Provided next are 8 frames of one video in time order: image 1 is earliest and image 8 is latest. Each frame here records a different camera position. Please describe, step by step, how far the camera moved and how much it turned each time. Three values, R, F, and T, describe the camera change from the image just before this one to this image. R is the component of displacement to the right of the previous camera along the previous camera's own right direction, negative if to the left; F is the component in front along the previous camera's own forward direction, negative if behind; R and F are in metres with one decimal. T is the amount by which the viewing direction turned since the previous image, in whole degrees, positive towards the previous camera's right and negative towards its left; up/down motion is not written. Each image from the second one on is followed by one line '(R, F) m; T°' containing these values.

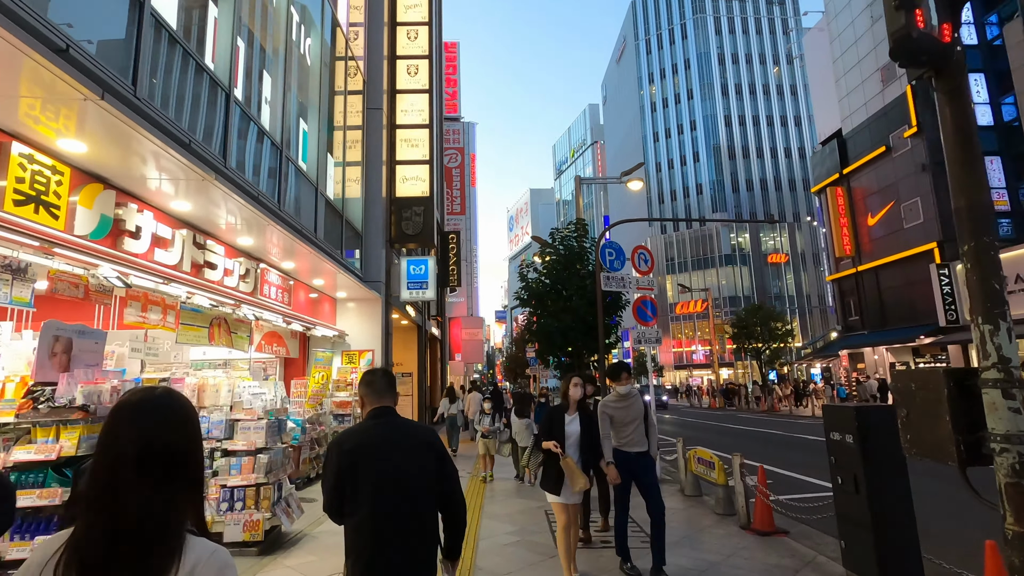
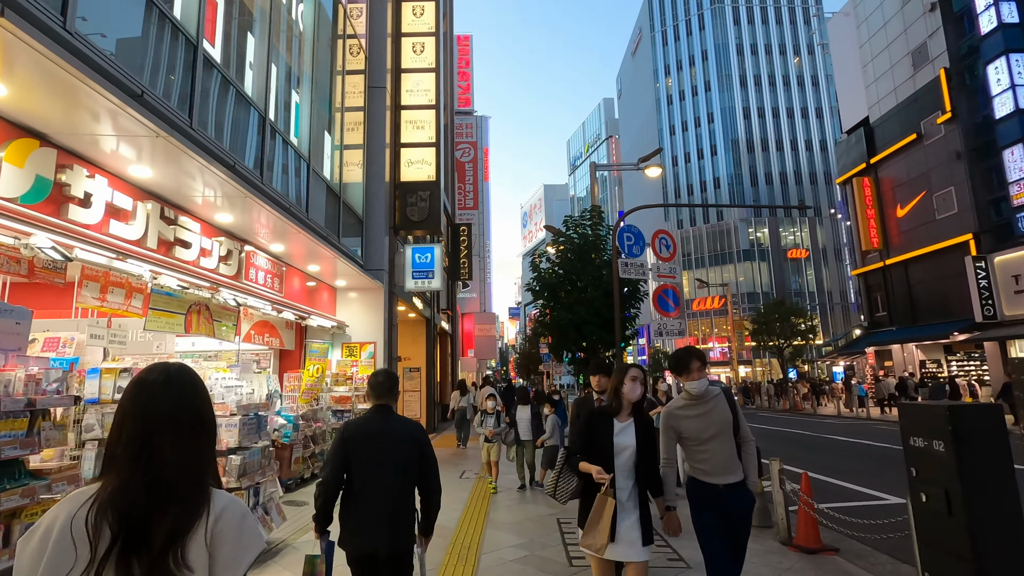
(+0.1, +0.8) m; -1°
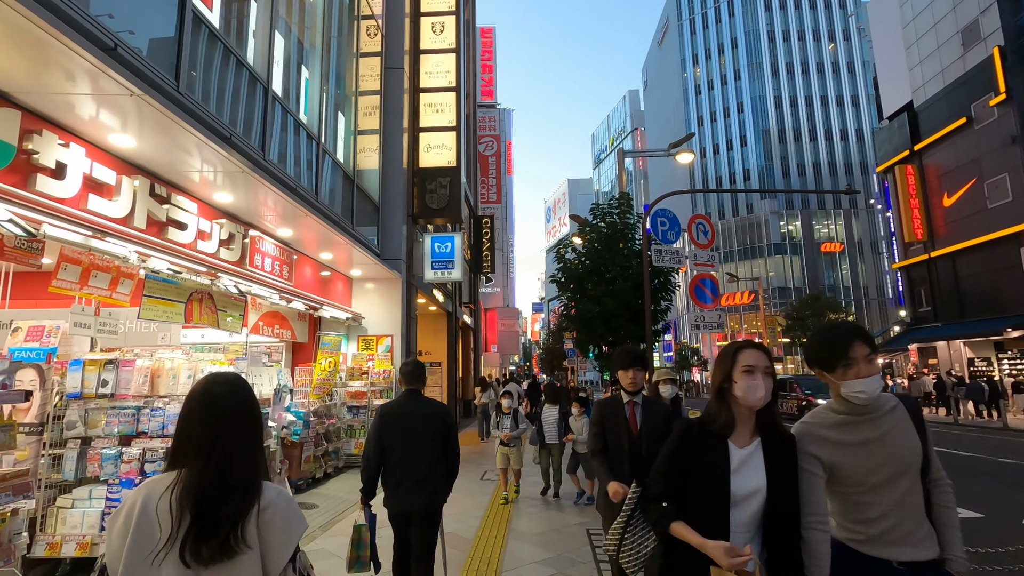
(0.0, +0.7) m; -3°
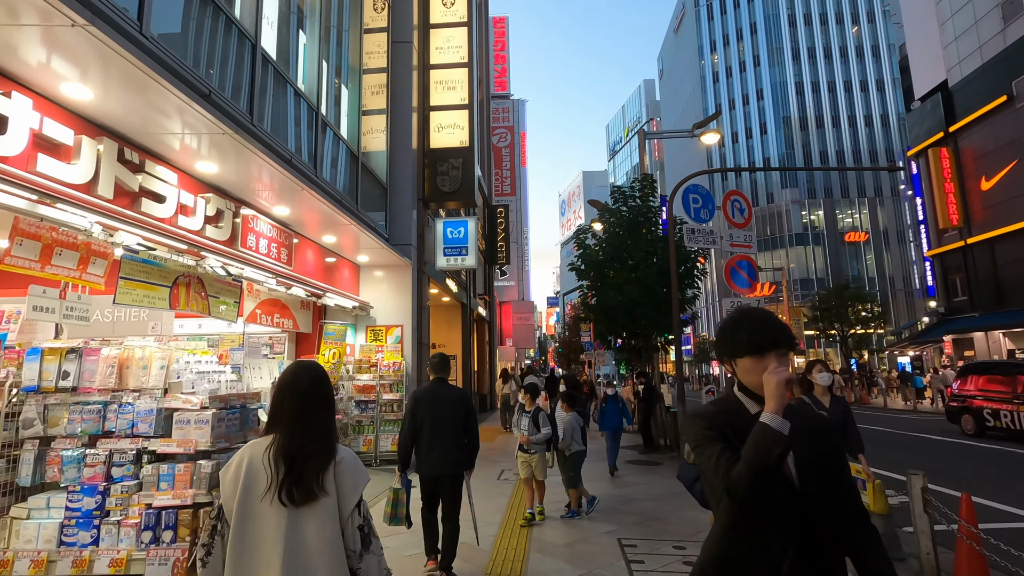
(-0.1, +0.8) m; -2°
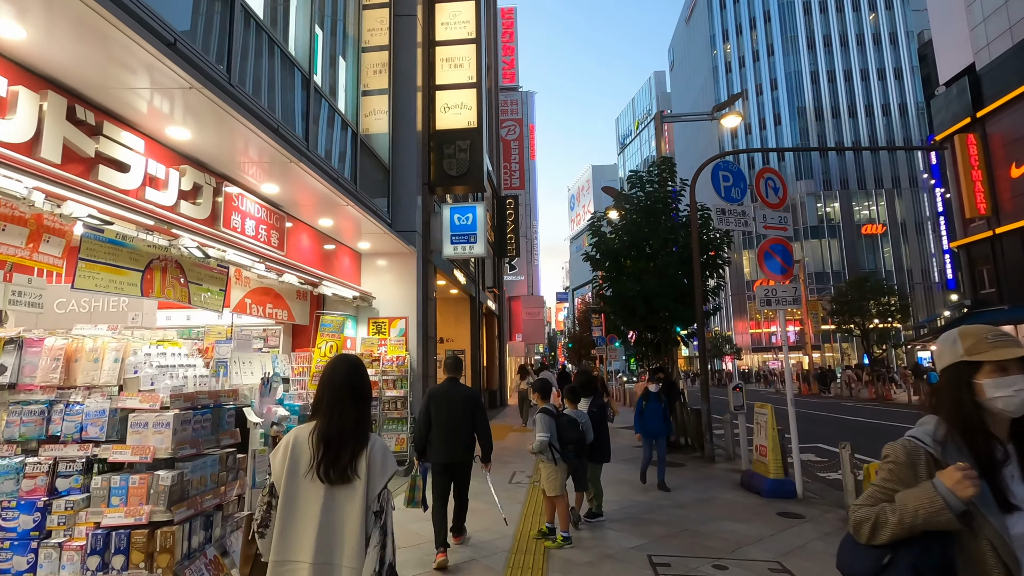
(-0.1, +0.7) m; -1°
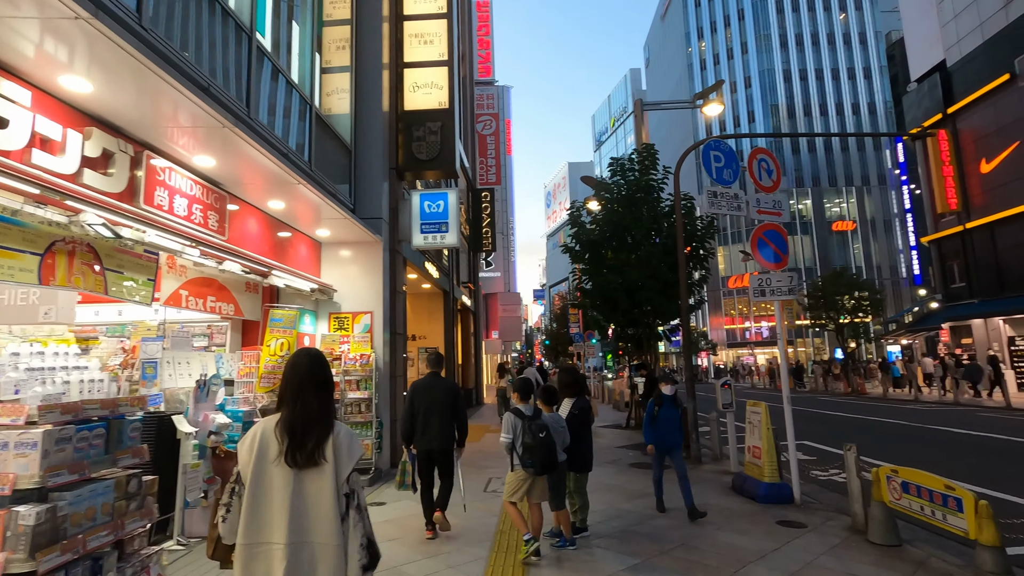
(0.0, +0.7) m; +2°
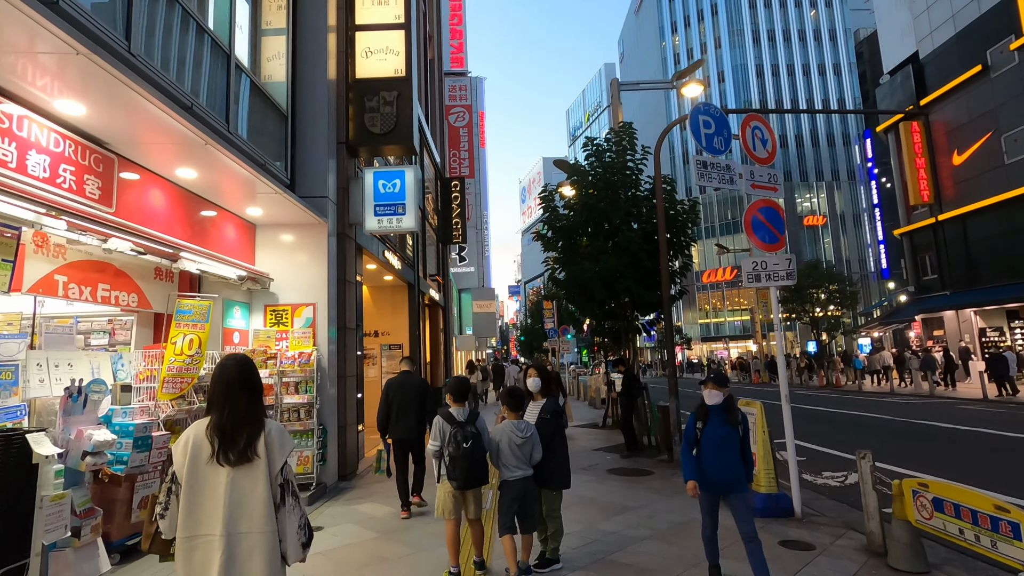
(+0.2, +1.0) m; +3°
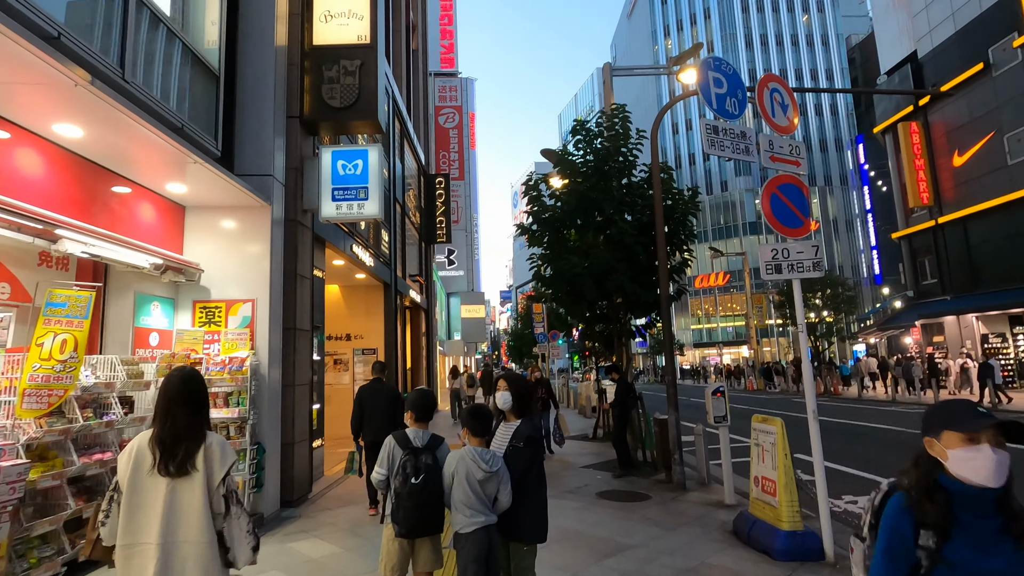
(+0.2, +1.2) m; +1°
